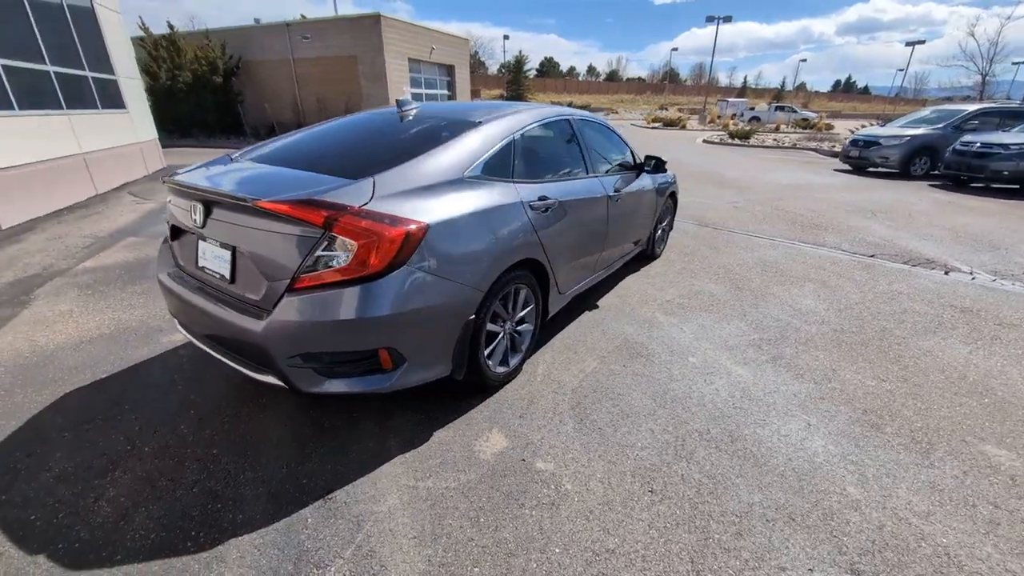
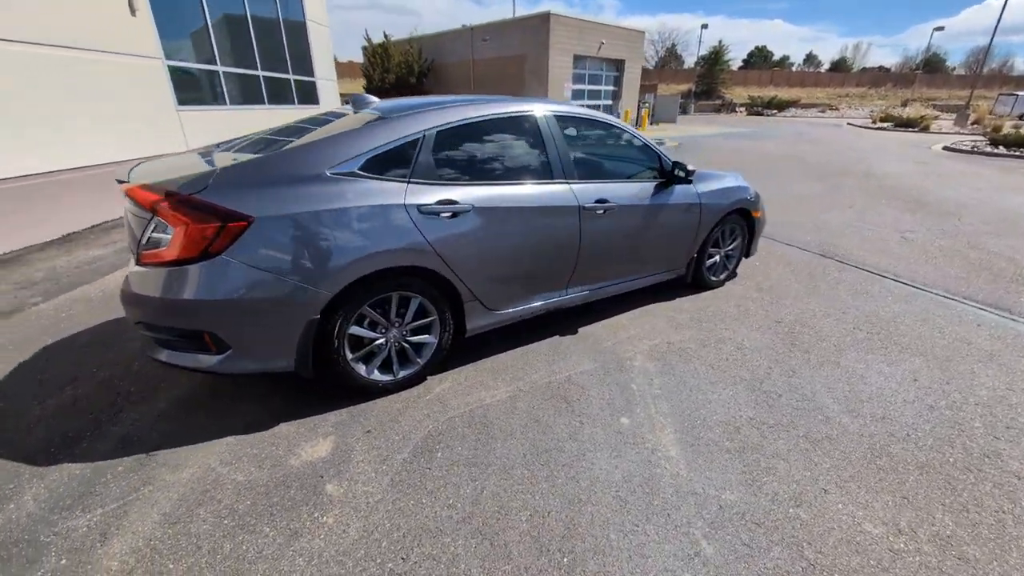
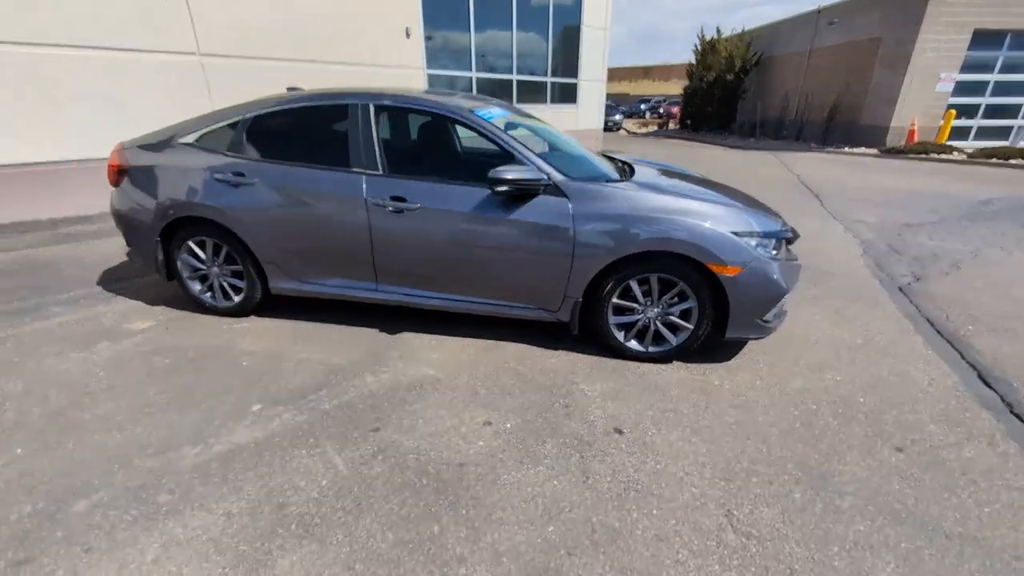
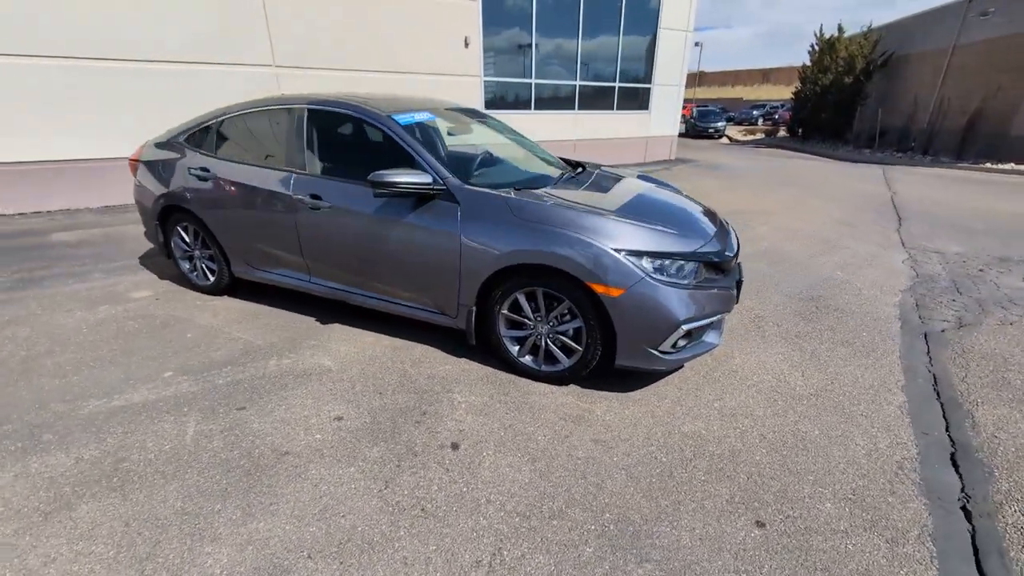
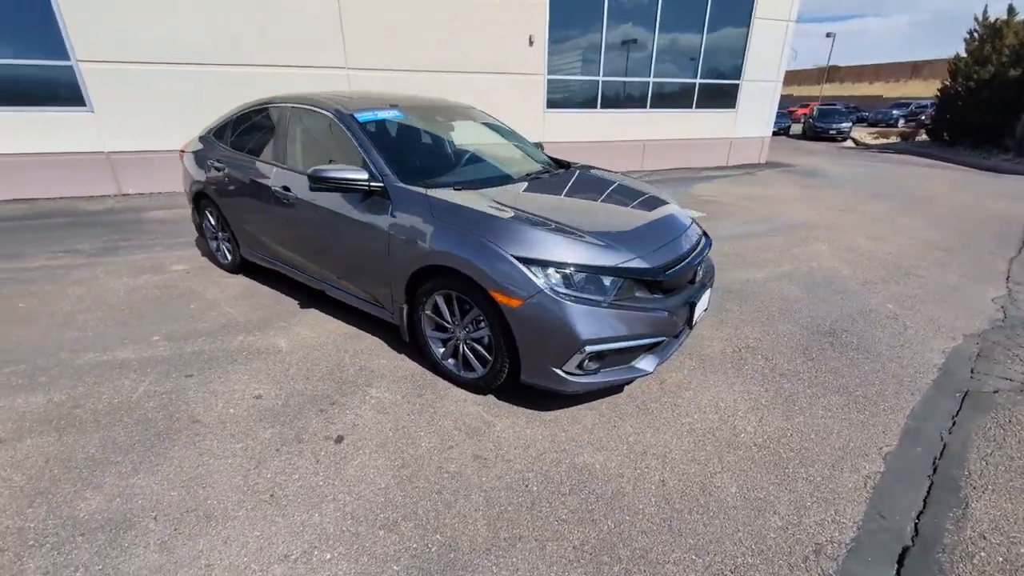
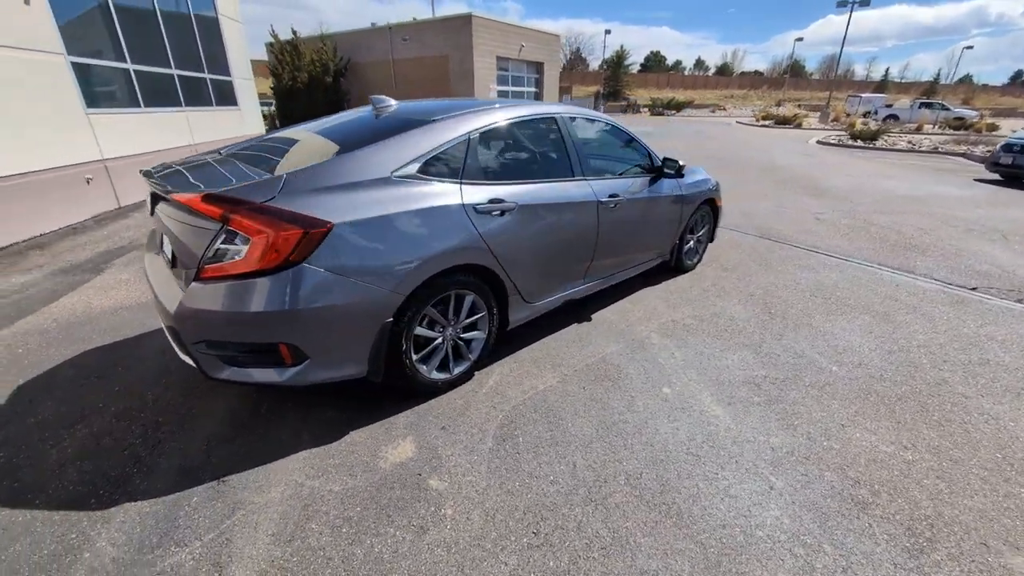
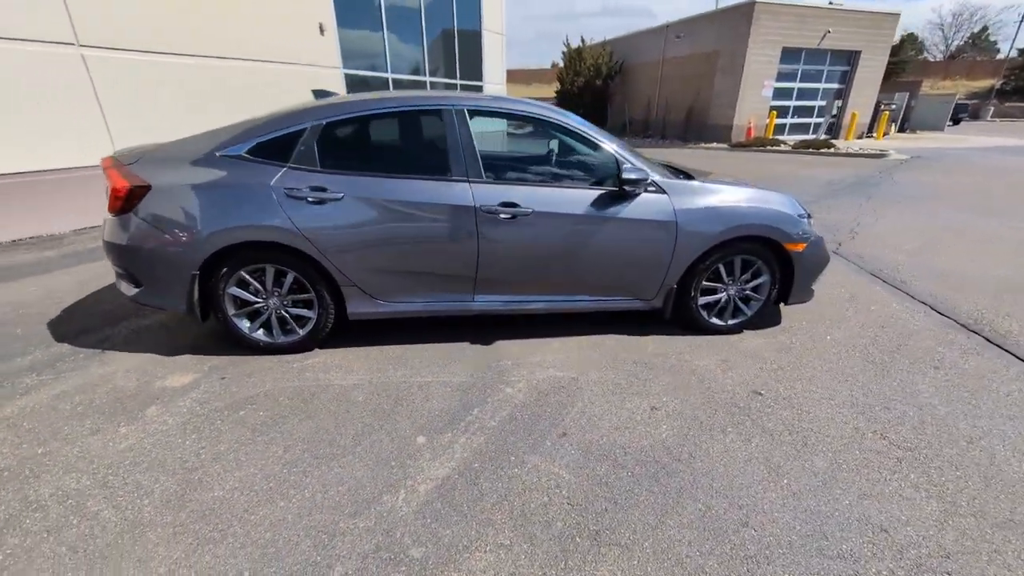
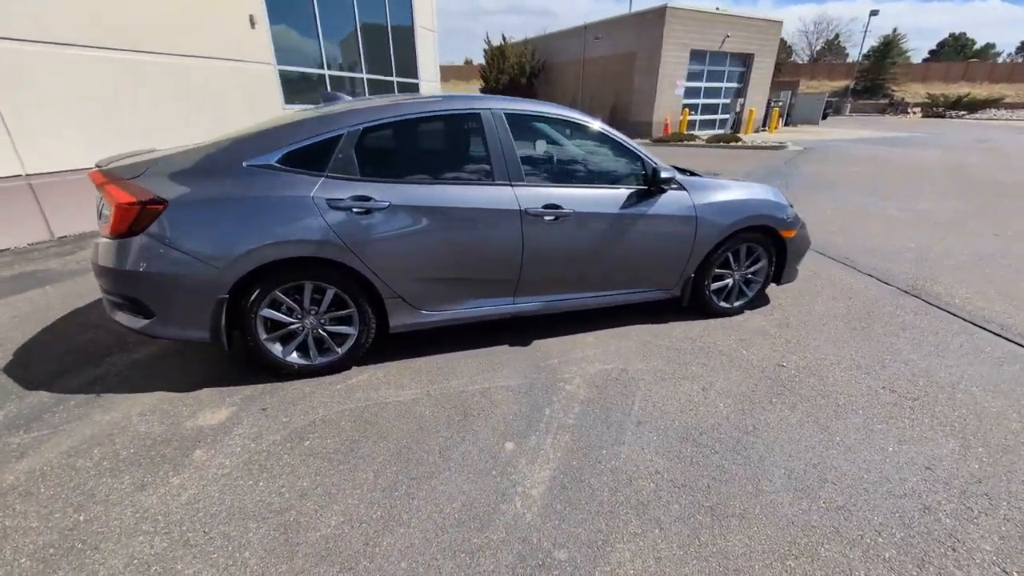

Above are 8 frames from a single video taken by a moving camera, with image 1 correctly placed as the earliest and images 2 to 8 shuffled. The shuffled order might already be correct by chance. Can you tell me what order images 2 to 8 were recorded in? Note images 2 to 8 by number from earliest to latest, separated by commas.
6, 2, 8, 7, 3, 4, 5
